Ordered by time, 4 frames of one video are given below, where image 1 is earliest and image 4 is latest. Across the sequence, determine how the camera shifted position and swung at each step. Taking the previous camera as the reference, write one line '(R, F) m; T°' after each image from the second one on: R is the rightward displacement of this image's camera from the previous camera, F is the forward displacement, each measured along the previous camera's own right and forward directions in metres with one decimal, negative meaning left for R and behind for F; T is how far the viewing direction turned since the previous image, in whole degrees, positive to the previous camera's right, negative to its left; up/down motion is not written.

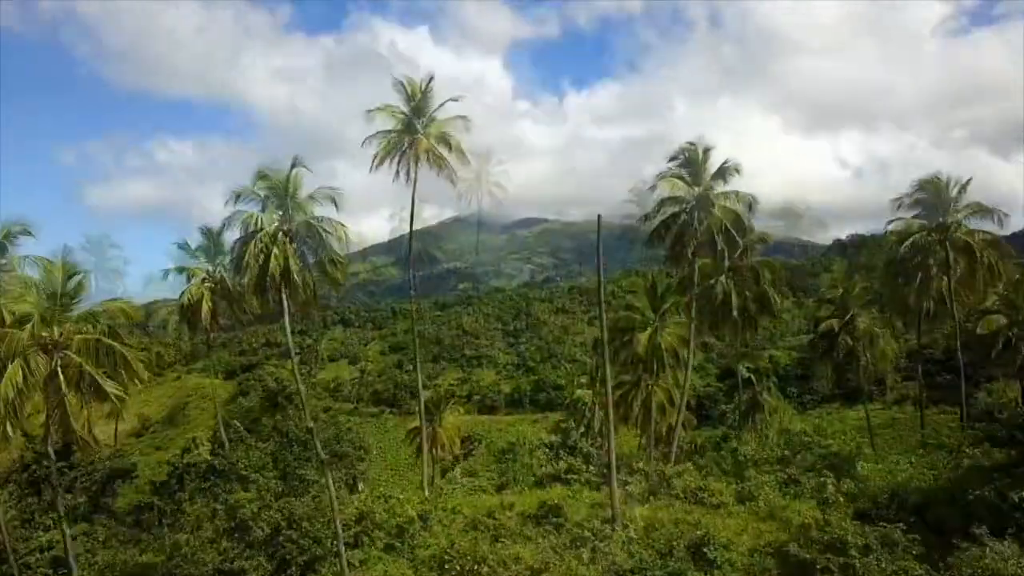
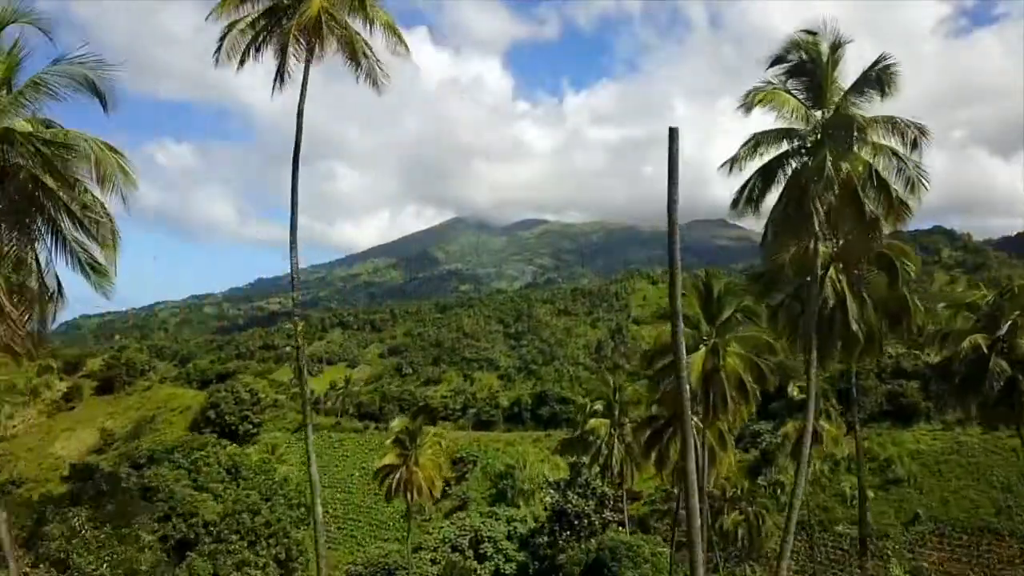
(+0.1, +4.0) m; 0°
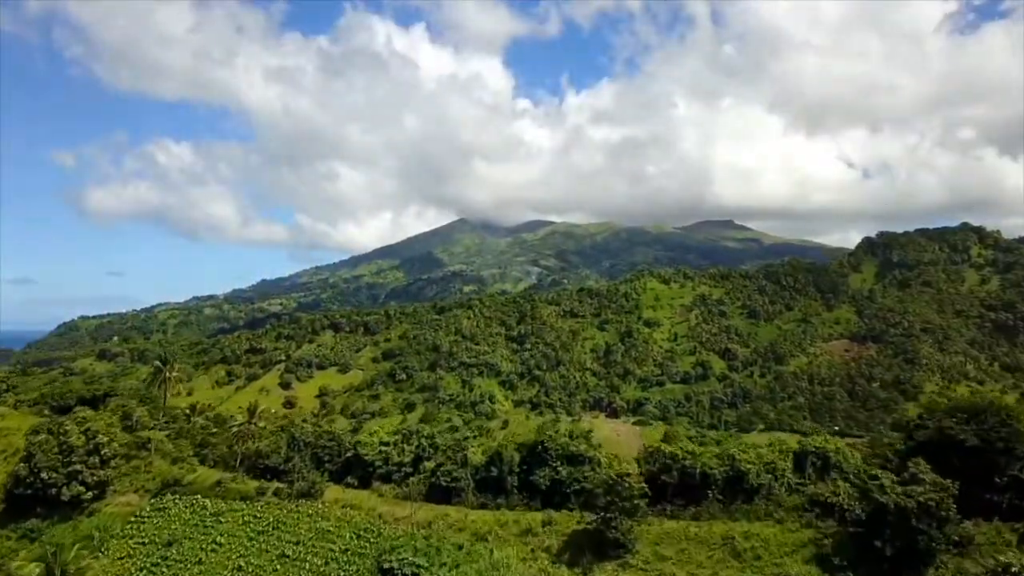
(+0.8, +13.2) m; 0°
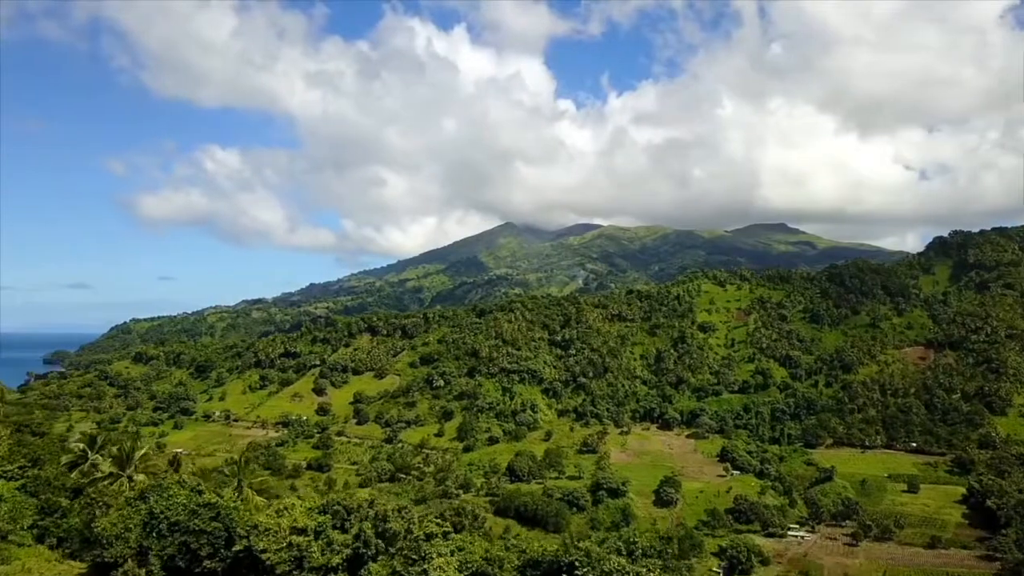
(+0.5, +10.2) m; -4°
